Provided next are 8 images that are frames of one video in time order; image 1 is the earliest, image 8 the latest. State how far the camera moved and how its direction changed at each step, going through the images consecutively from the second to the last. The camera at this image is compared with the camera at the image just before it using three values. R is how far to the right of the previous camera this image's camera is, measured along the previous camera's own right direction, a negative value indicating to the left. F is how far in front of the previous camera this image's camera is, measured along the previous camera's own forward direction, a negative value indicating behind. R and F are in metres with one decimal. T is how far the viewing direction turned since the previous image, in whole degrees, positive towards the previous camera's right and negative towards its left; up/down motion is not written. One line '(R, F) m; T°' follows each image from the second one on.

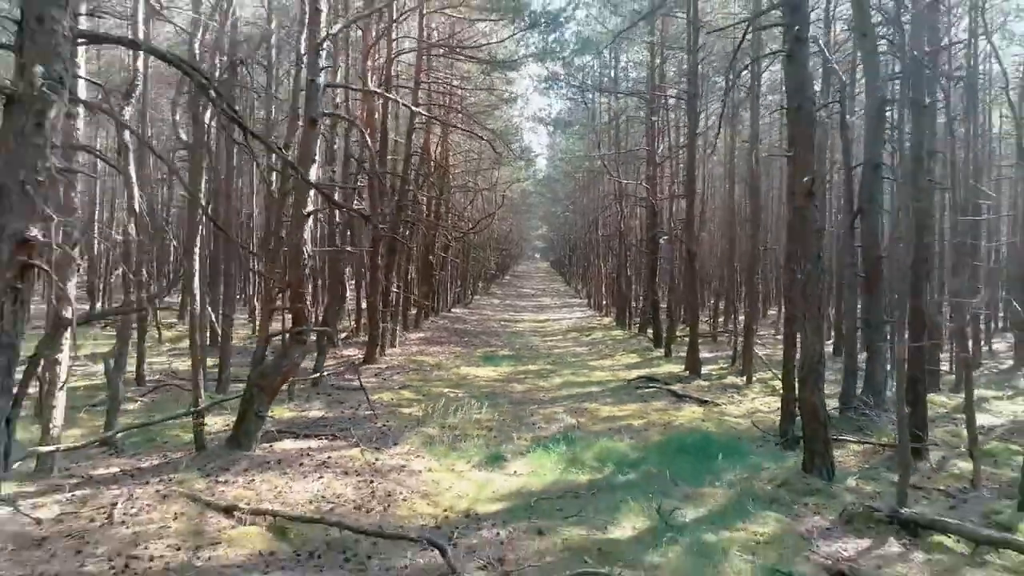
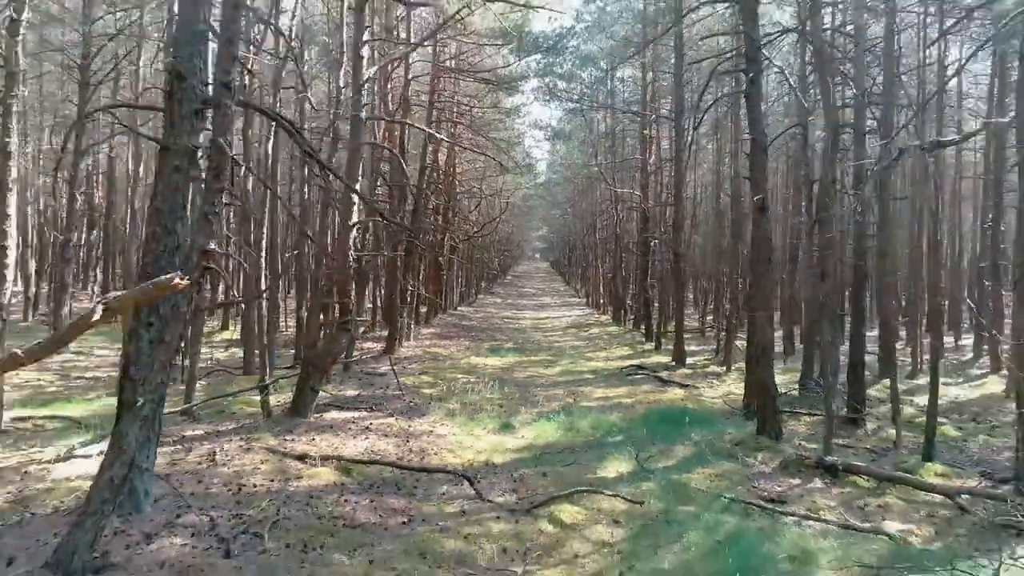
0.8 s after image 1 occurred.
(-0.1, -1.8) m; 0°
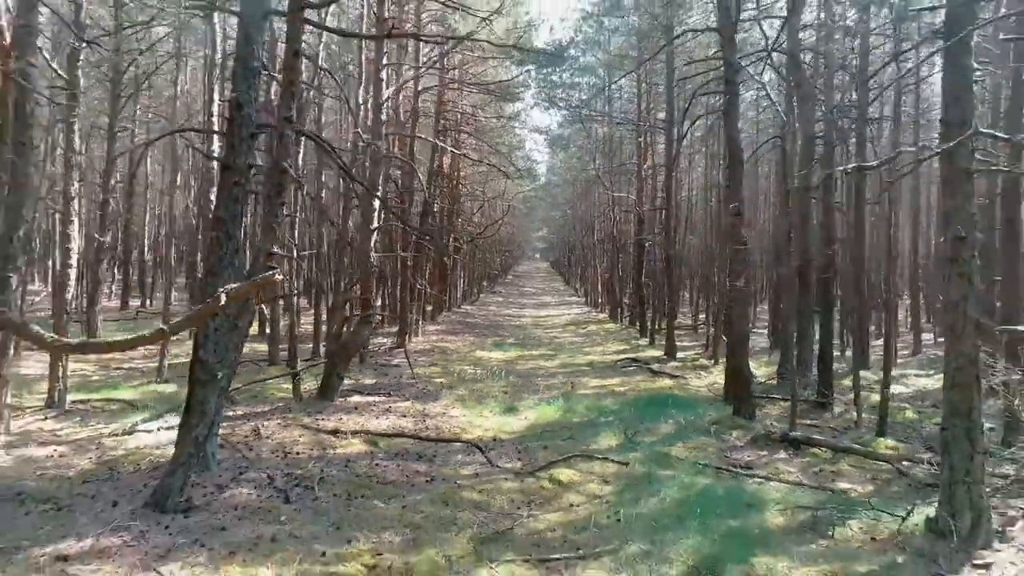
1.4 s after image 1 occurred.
(-0.1, -1.2) m; 0°
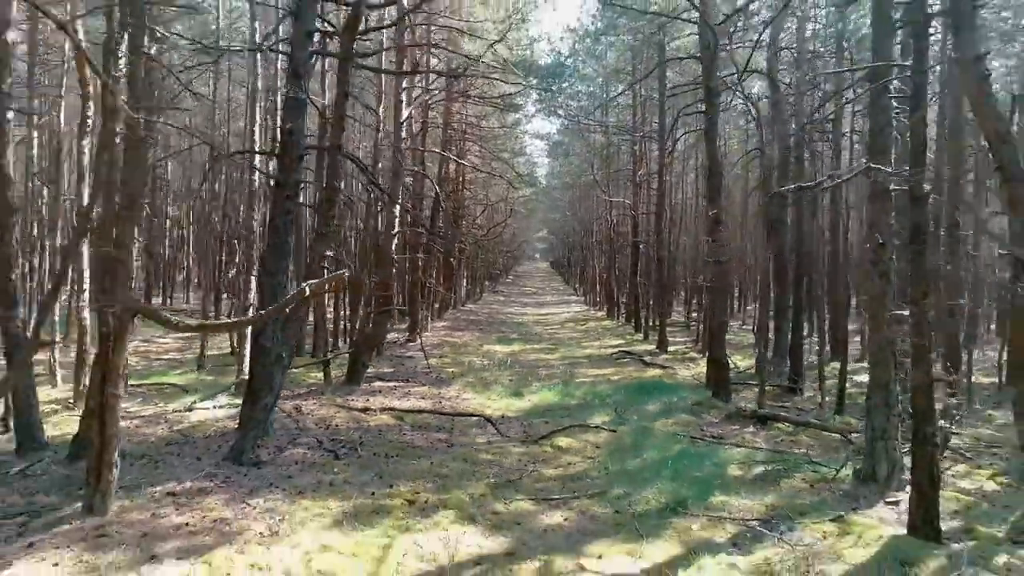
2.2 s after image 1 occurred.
(-0.1, -1.4) m; 0°
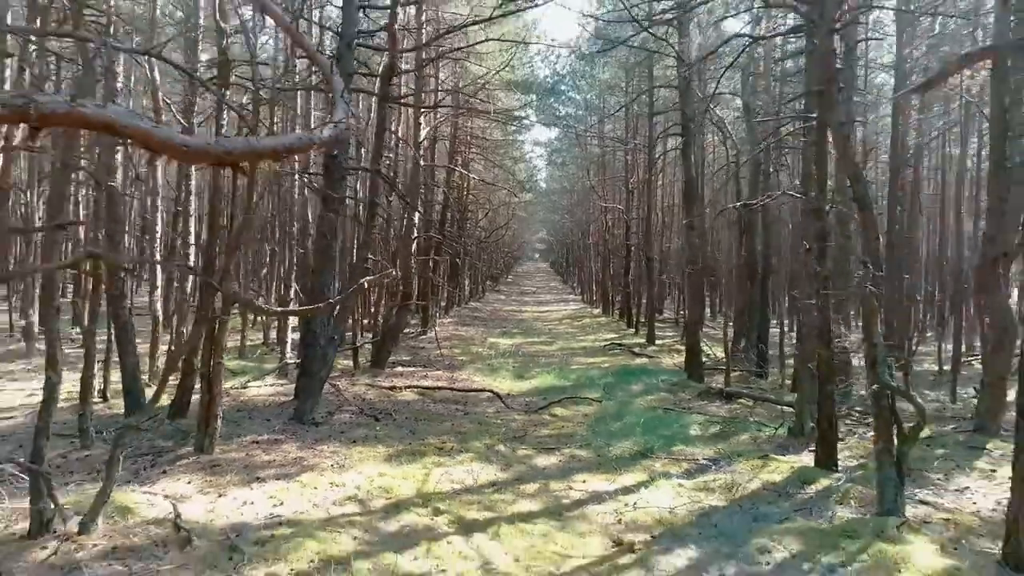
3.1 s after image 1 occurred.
(-0.1, -1.9) m; 0°
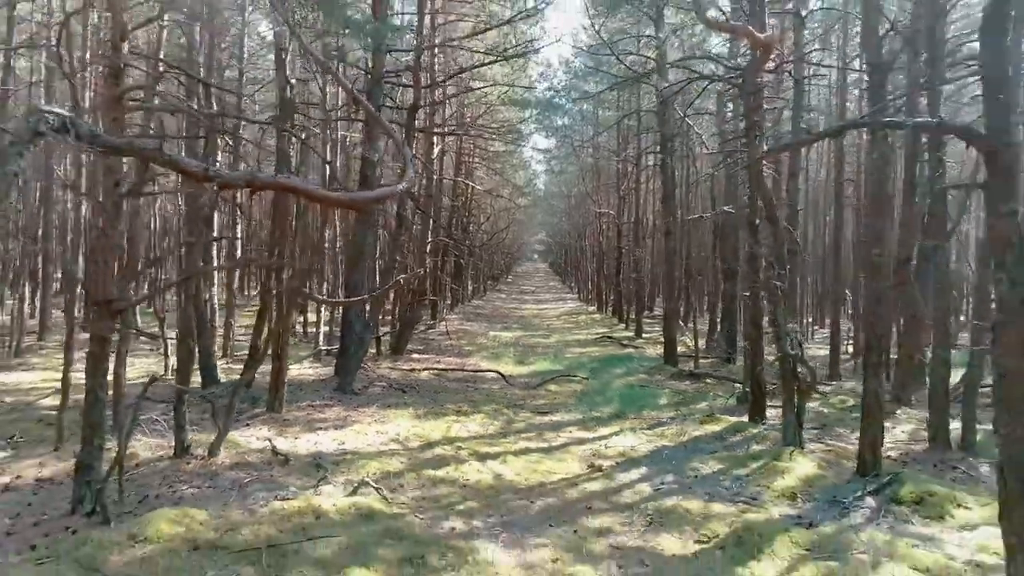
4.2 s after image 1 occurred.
(0.0, -2.2) m; 0°
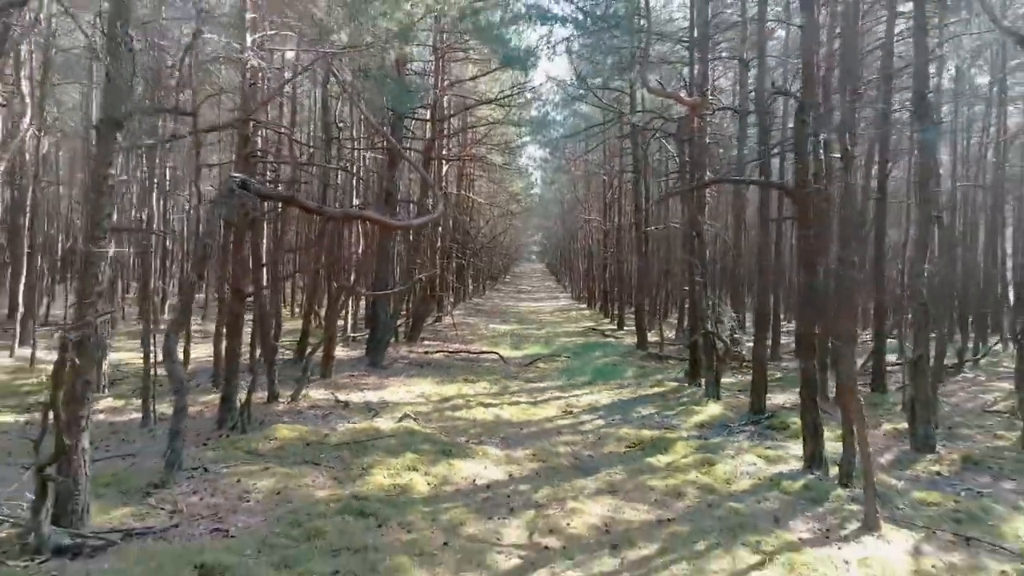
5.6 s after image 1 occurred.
(0.0, -3.1) m; 0°
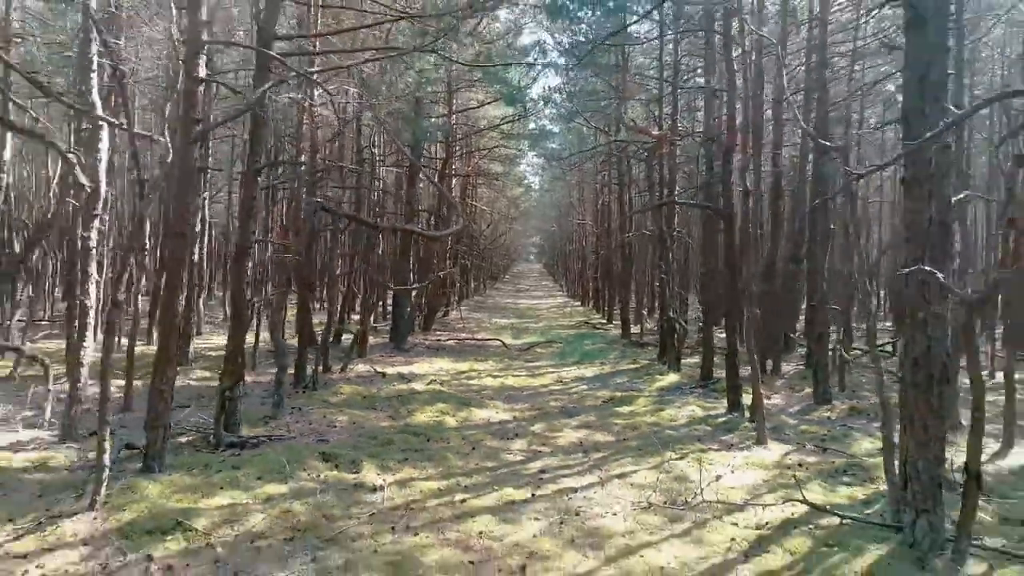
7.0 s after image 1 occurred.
(-0.1, -2.9) m; 0°
